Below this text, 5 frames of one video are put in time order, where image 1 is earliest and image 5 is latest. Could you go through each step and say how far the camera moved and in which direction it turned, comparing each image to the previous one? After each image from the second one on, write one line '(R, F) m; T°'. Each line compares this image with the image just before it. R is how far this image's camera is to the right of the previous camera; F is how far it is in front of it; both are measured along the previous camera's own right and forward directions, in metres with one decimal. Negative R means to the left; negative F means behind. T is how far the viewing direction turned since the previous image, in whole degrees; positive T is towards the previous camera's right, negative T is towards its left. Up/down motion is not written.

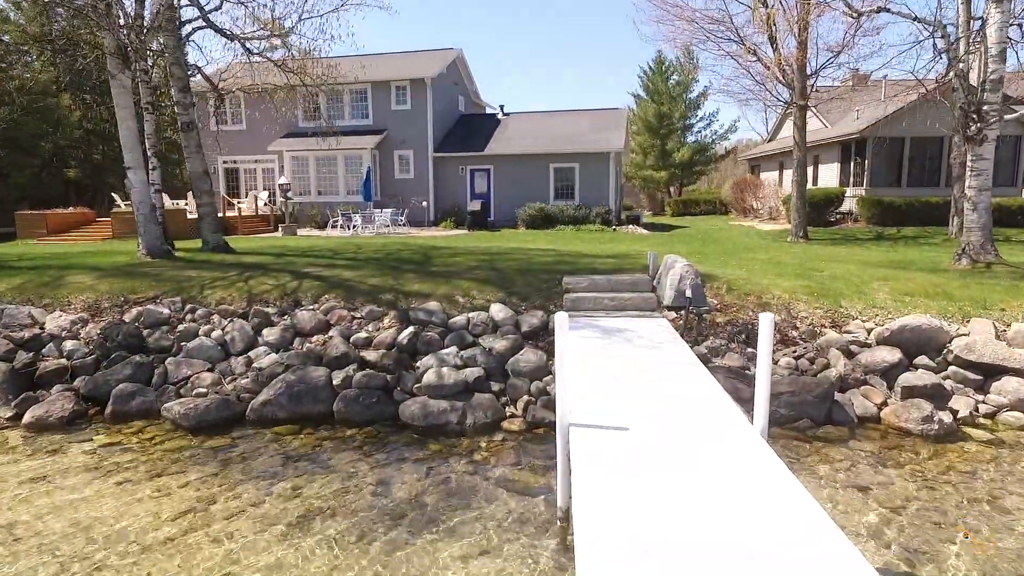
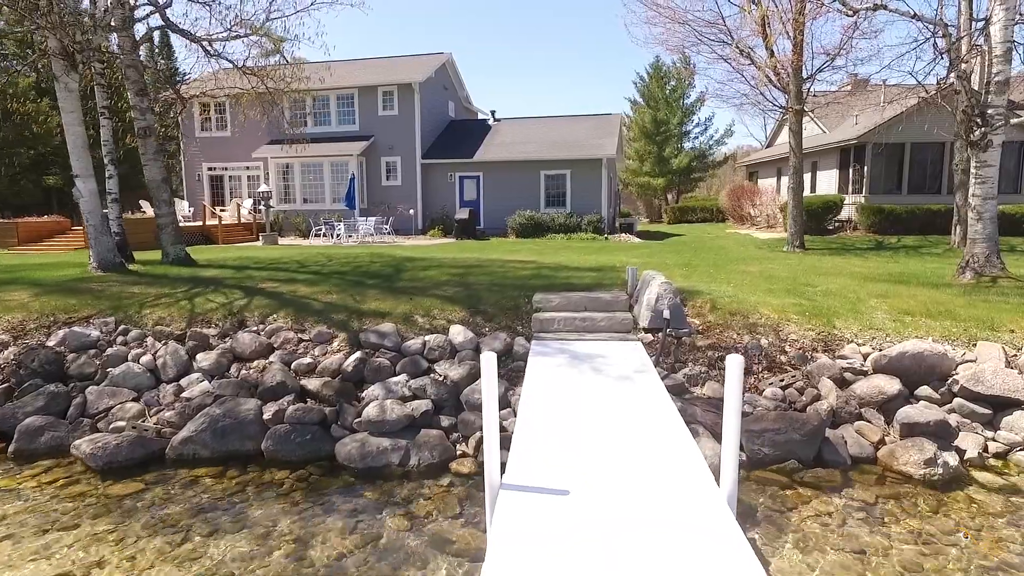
(+0.5, +0.7) m; 0°
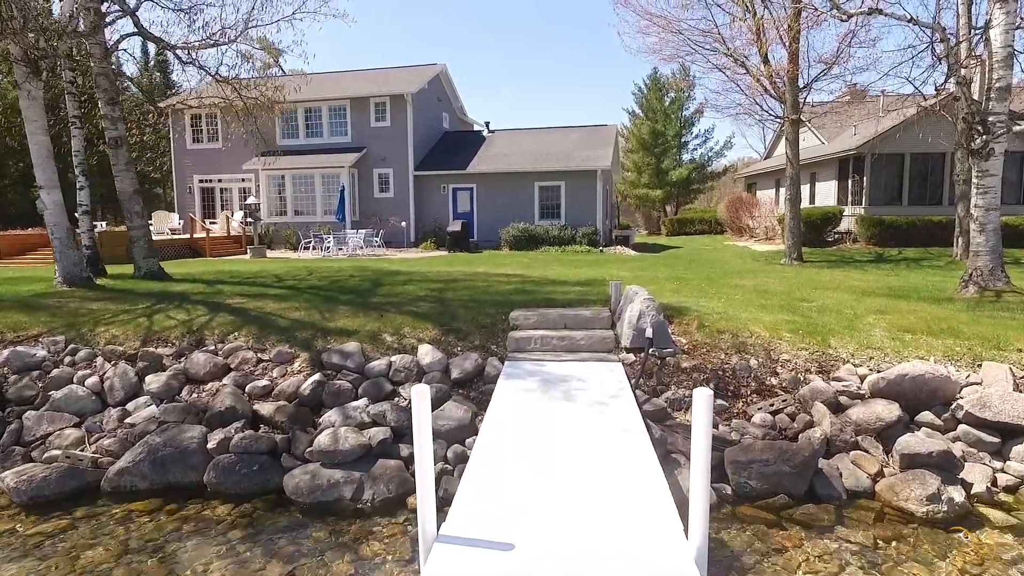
(+0.3, +0.5) m; 0°
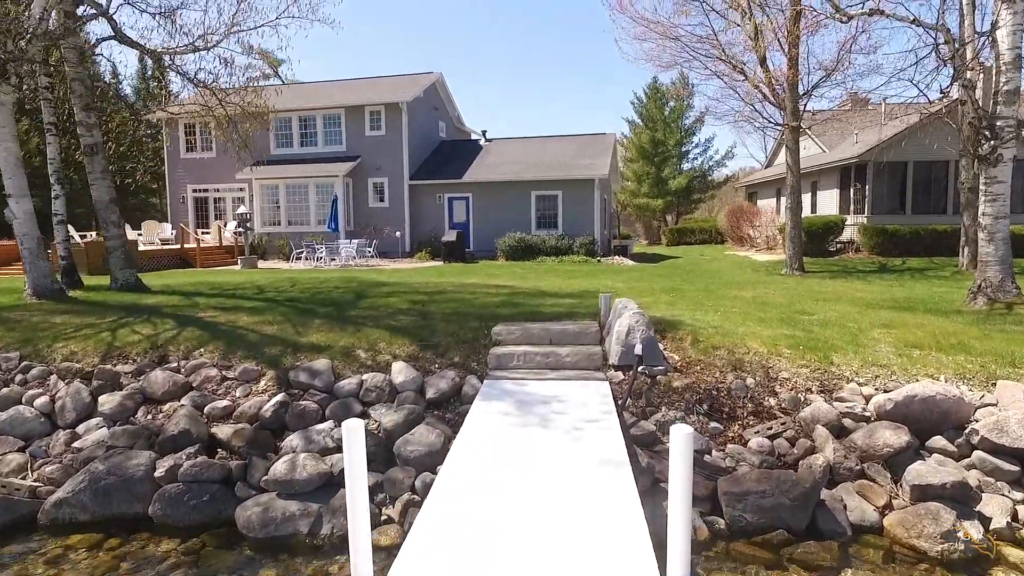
(+0.2, +0.4) m; 0°
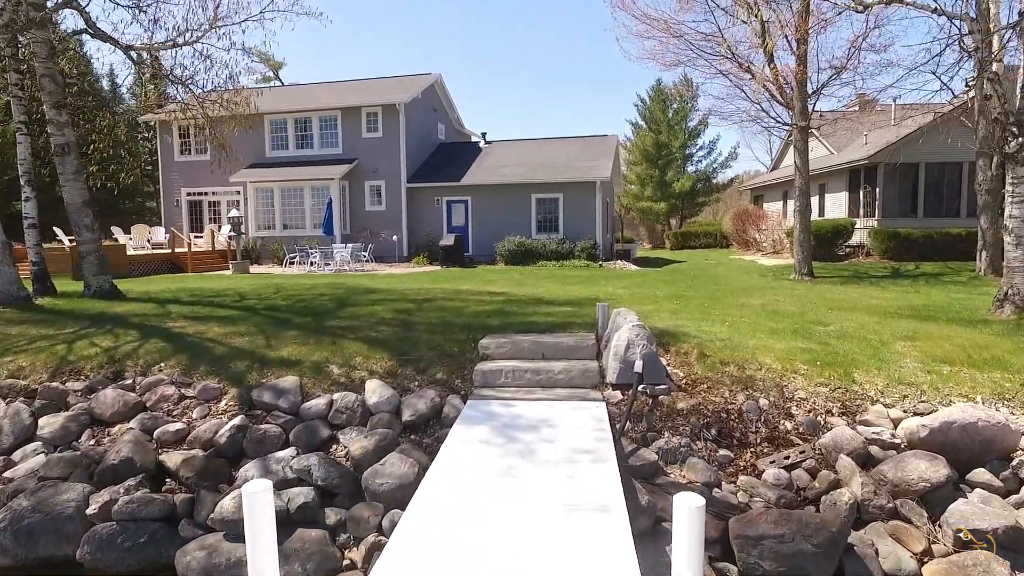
(+0.2, +0.6) m; 0°
